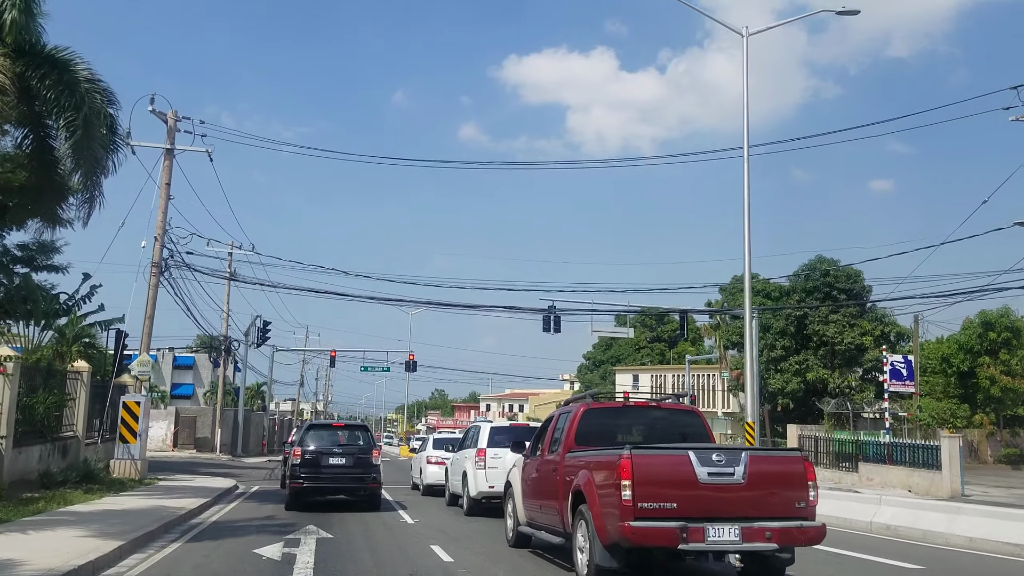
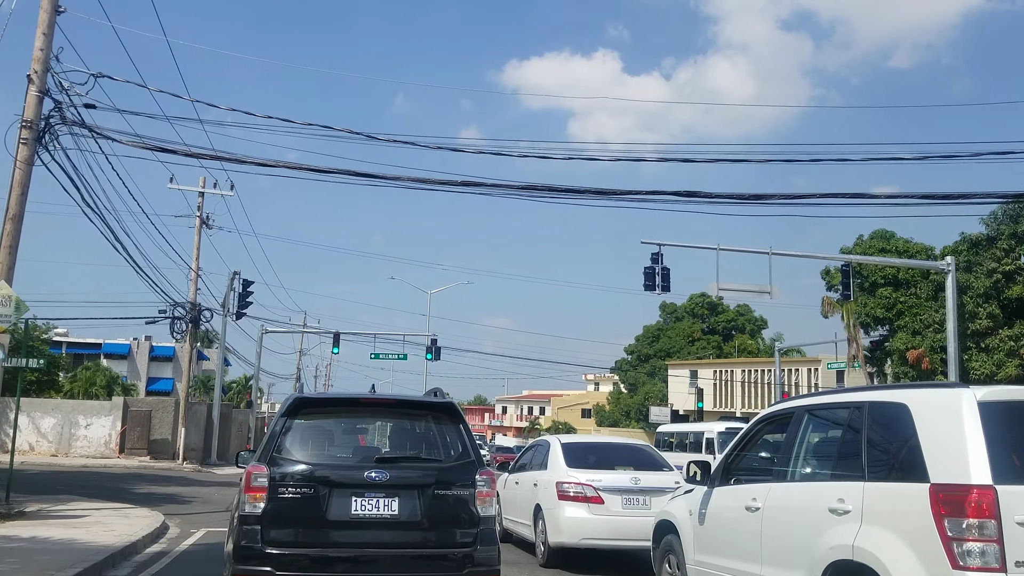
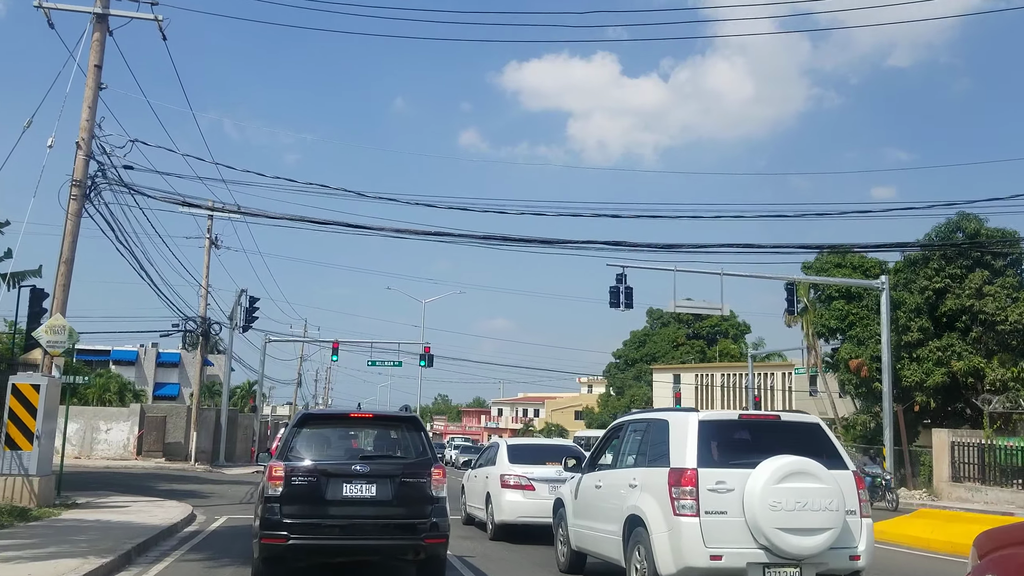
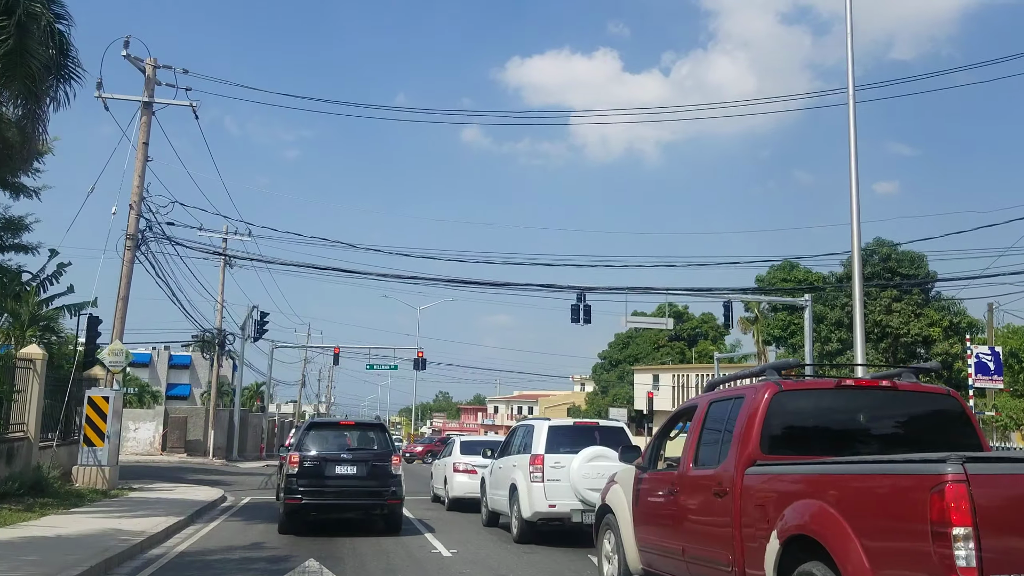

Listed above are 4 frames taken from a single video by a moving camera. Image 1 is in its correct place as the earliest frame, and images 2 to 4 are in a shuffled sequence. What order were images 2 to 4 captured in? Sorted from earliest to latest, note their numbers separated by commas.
4, 3, 2
